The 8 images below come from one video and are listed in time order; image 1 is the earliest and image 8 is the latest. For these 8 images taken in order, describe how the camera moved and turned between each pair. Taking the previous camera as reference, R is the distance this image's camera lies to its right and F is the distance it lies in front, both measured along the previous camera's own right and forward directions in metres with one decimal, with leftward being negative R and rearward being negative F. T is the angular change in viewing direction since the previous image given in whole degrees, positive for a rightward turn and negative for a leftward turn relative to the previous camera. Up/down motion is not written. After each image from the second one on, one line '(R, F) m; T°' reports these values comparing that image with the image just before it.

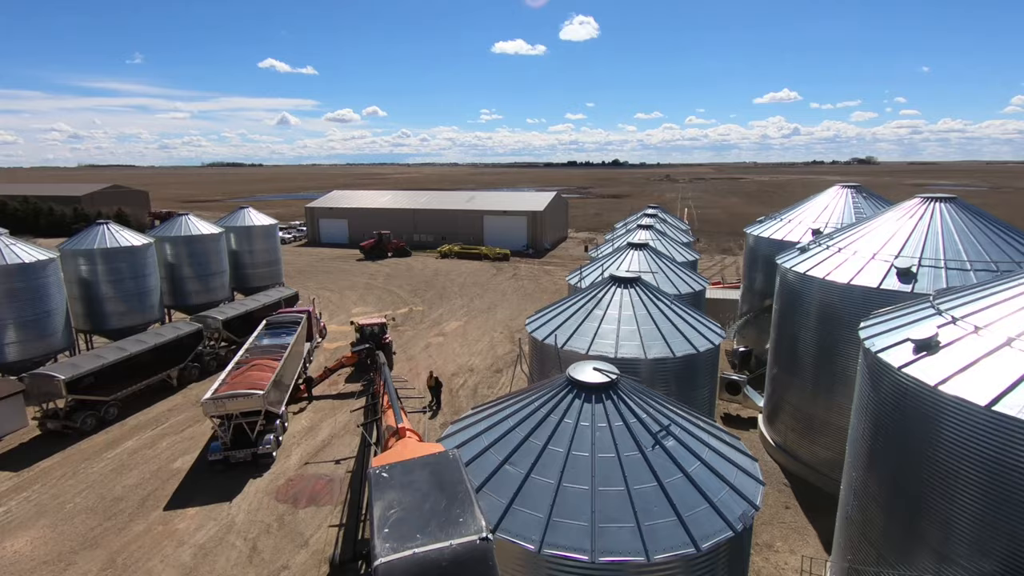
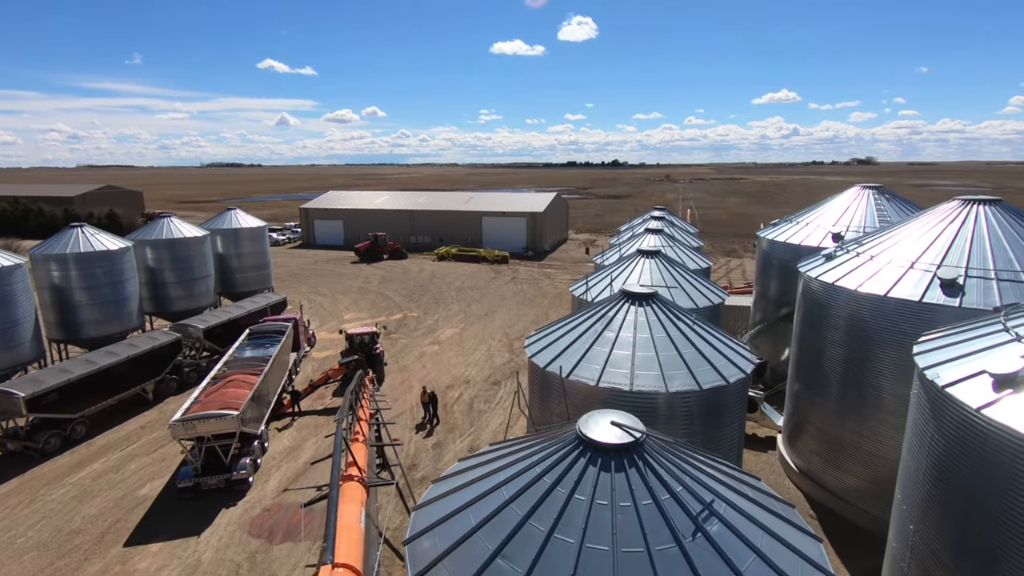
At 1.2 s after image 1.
(0.0, +1.4) m; 0°
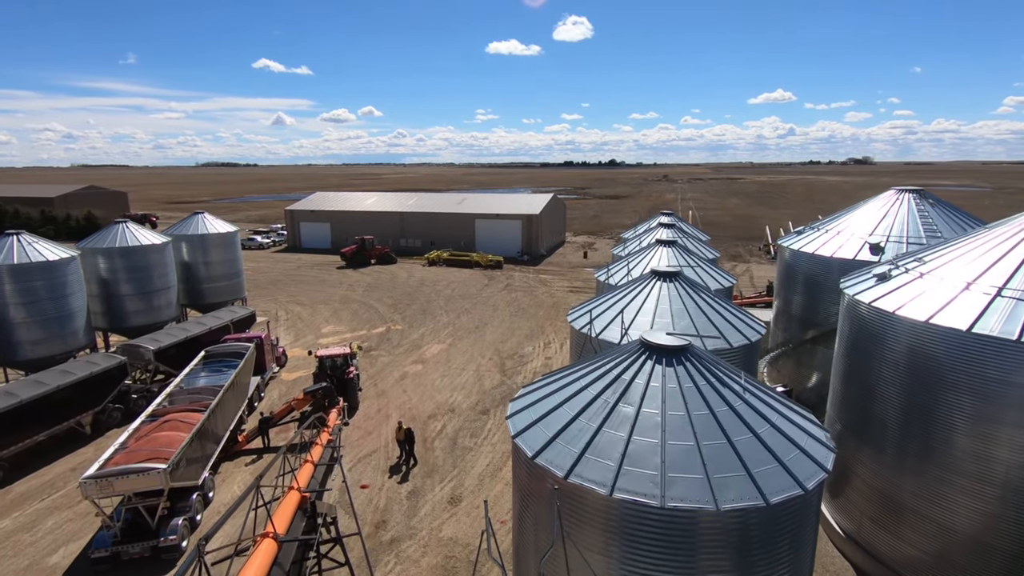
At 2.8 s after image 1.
(+0.2, +2.6) m; 0°
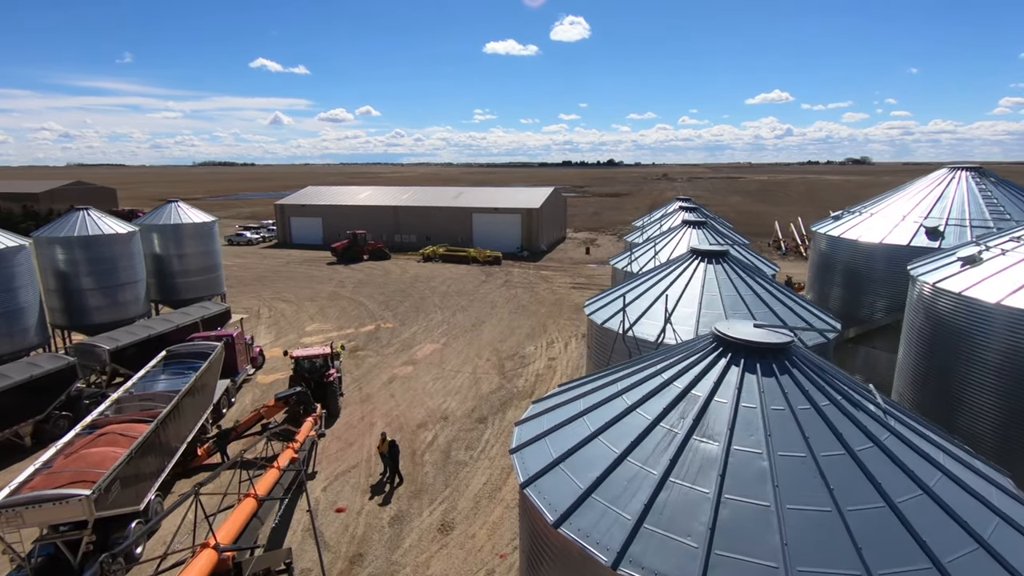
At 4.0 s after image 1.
(-0.1, +2.3) m; 0°
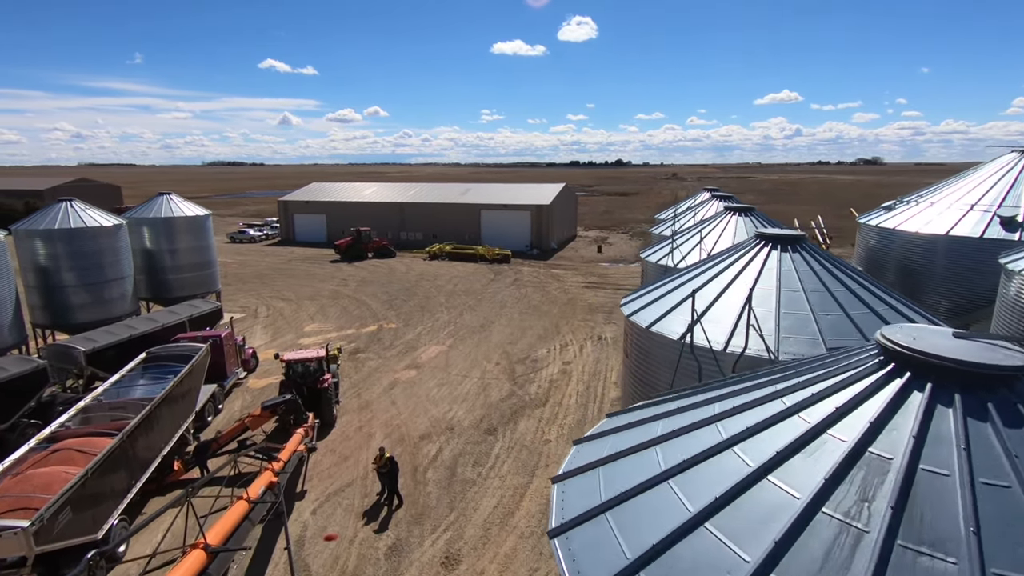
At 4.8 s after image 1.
(-0.2, +1.7) m; -1°
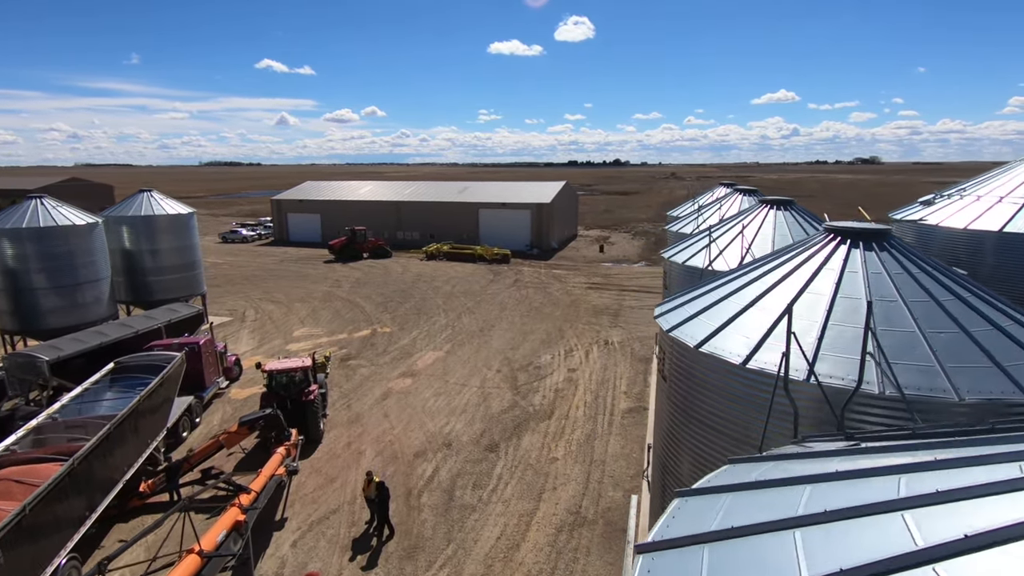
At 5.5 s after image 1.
(-0.1, +1.4) m; 0°
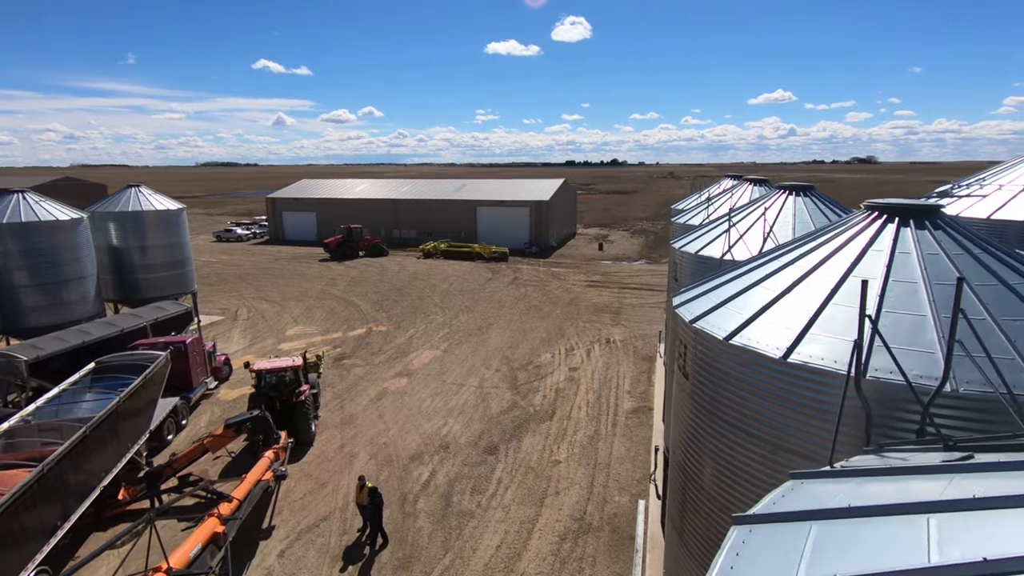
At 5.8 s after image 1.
(0.0, +0.6) m; 0°
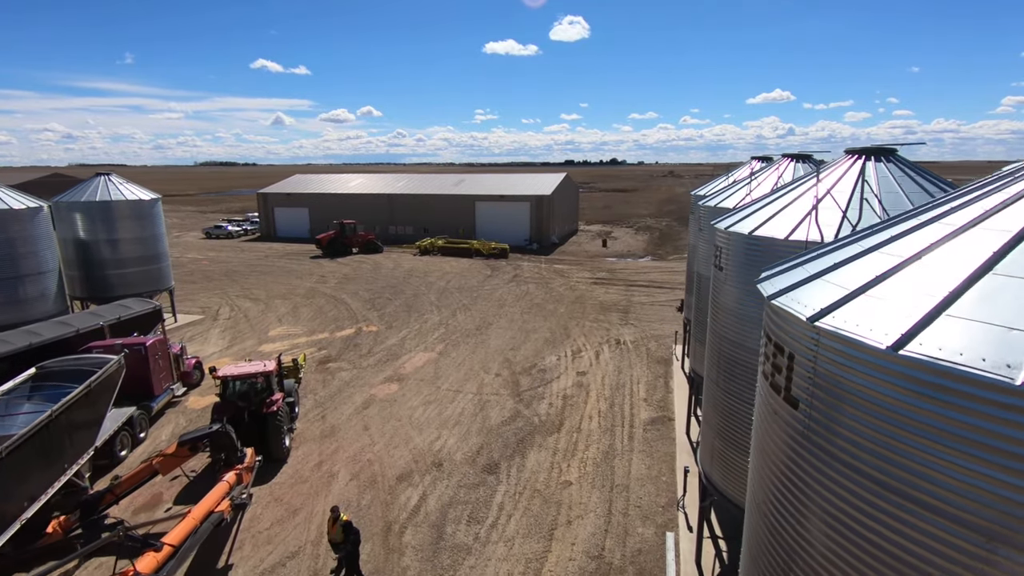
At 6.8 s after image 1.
(-0.1, +1.8) m; 0°
